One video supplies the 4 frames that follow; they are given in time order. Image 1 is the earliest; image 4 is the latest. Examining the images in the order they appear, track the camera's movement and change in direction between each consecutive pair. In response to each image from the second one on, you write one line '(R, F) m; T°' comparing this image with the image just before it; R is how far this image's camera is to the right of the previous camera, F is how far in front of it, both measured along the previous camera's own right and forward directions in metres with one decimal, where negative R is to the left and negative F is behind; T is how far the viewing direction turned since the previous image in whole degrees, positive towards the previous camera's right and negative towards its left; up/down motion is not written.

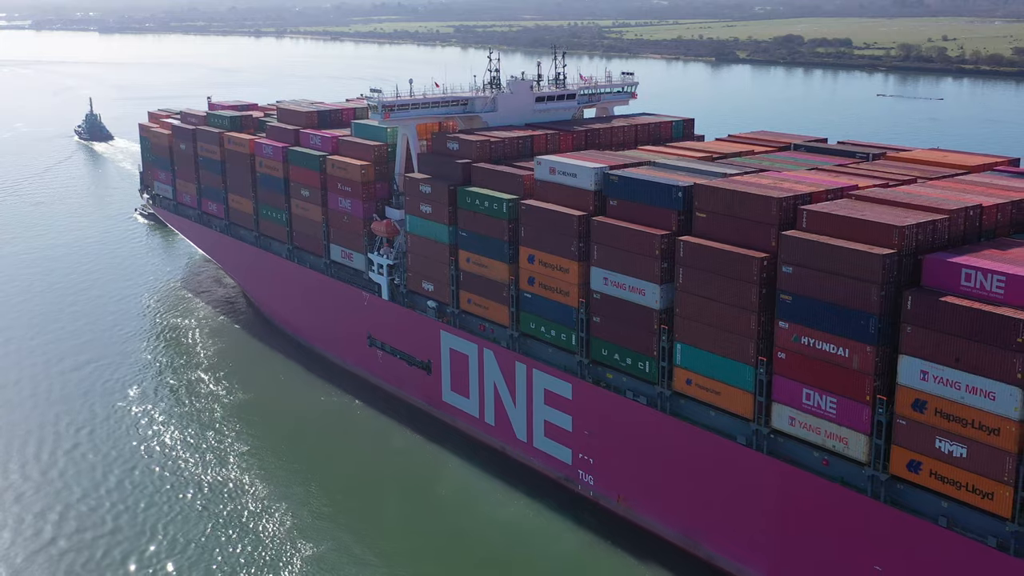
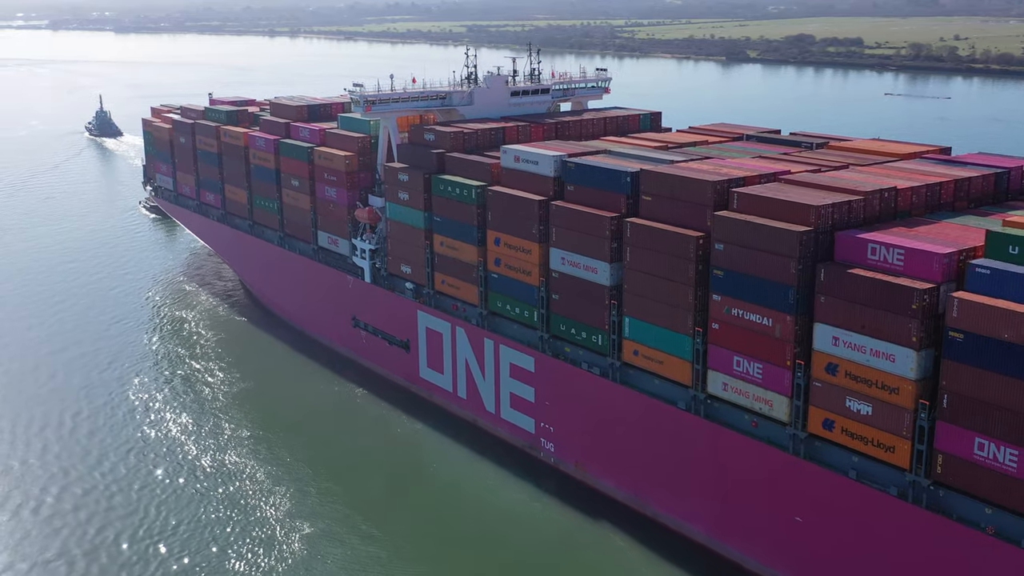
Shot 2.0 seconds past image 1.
(+0.8, -1.1) m; -1°
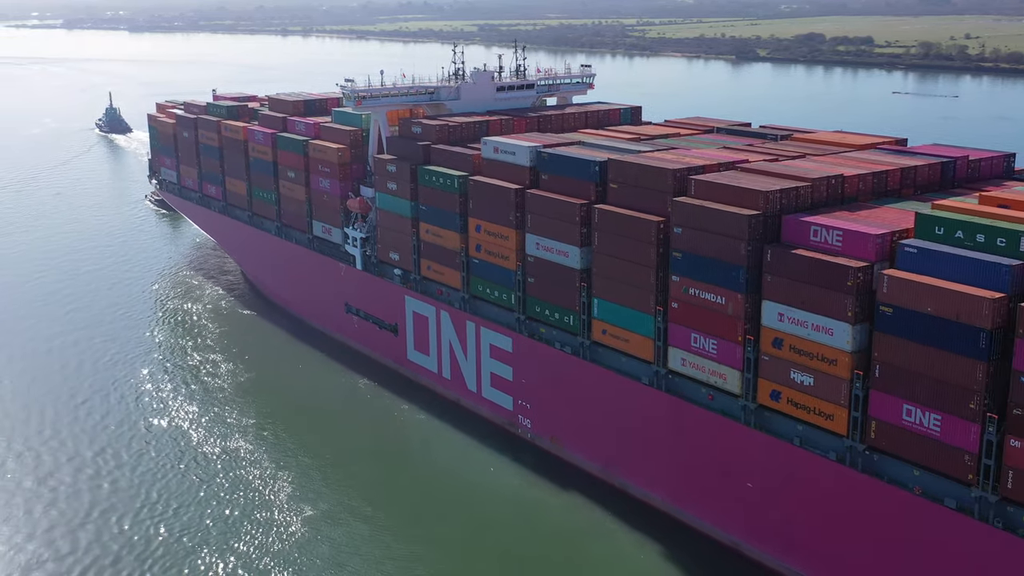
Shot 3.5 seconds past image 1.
(+0.6, -0.9) m; -1°
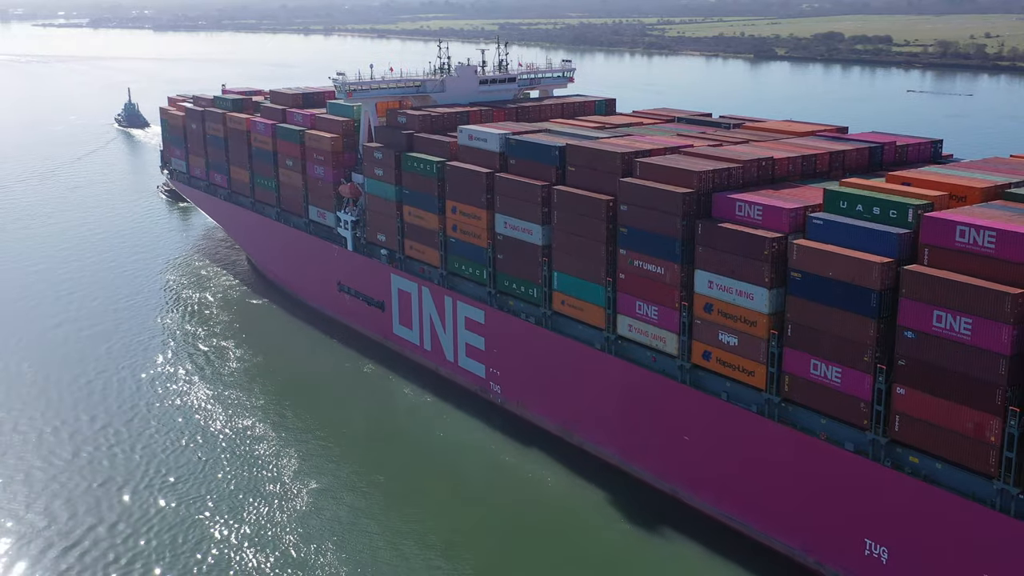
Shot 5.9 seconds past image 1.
(+0.9, -1.4) m; -1°
